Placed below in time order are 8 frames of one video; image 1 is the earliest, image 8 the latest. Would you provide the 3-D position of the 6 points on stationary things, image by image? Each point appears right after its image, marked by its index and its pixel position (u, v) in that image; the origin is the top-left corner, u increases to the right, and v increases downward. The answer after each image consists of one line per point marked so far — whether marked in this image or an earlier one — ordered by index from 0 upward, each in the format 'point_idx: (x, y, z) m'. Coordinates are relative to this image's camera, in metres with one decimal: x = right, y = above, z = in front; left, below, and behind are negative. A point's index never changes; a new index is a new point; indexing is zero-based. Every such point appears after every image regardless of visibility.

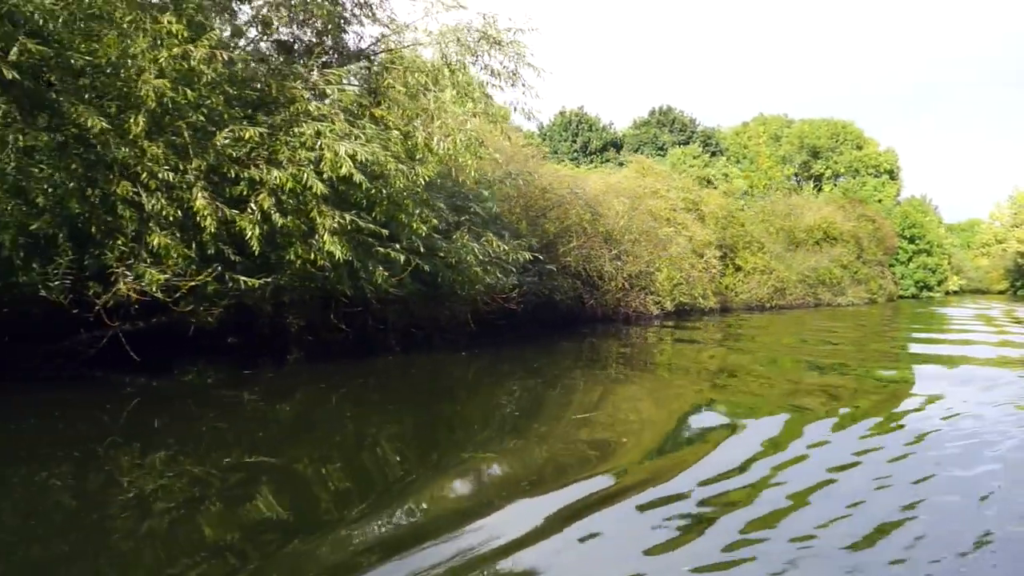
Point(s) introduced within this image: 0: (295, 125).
0: (-2.3, +1.8, +10.4) m
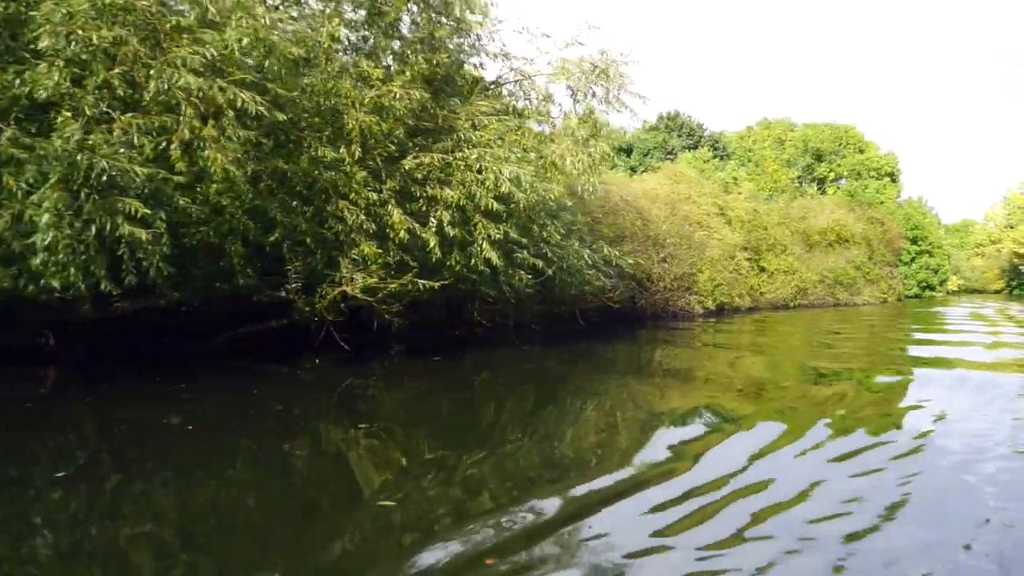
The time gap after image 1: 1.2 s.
0: (-0.7, +1.7, +12.3) m
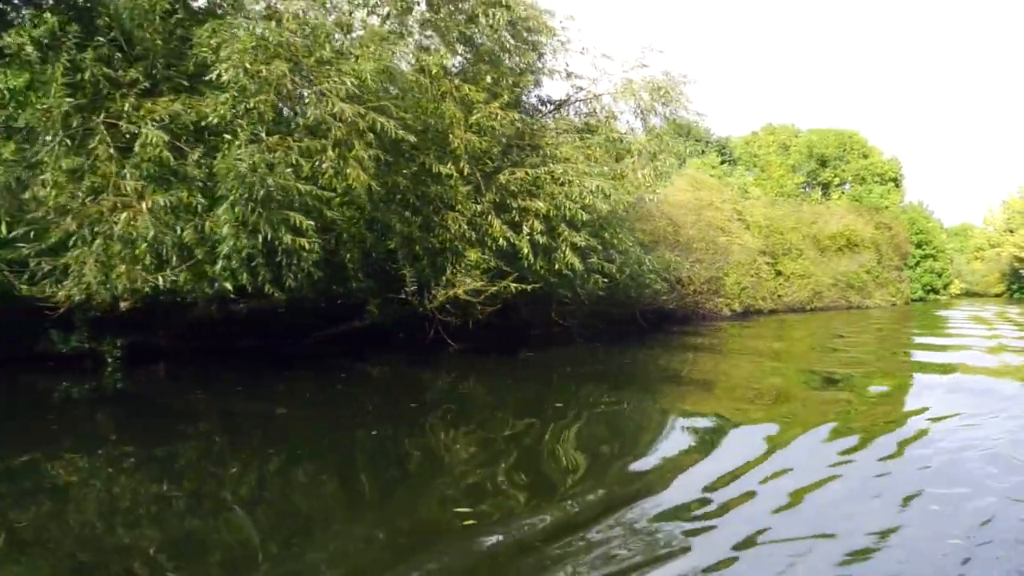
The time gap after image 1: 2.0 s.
0: (+0.5, +1.7, +13.5) m
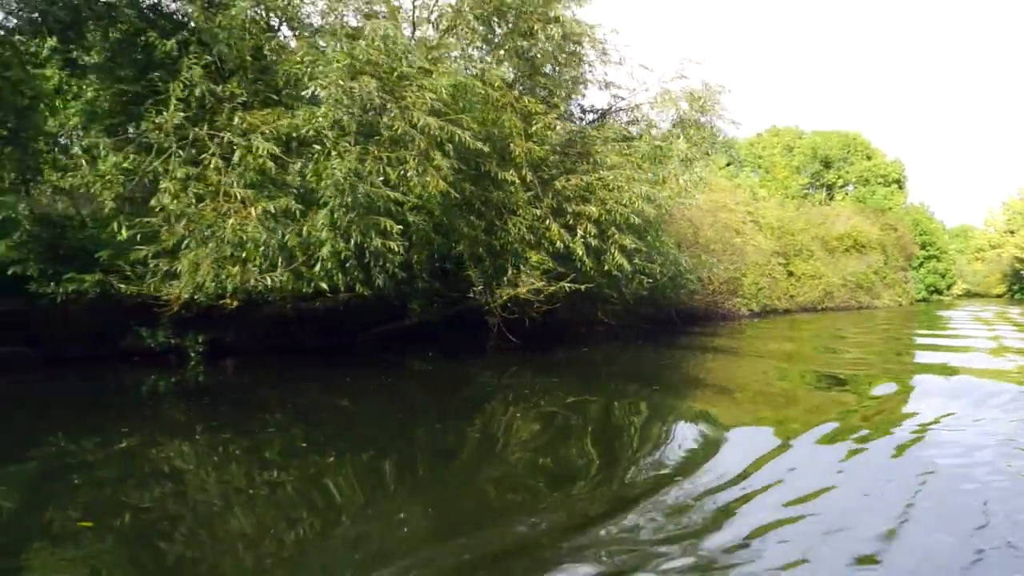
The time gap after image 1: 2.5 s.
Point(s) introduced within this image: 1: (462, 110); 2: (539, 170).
0: (+1.3, +1.7, +14.4) m
1: (-0.6, +2.2, +12.2) m
2: (+0.4, +1.6, +13.7) m
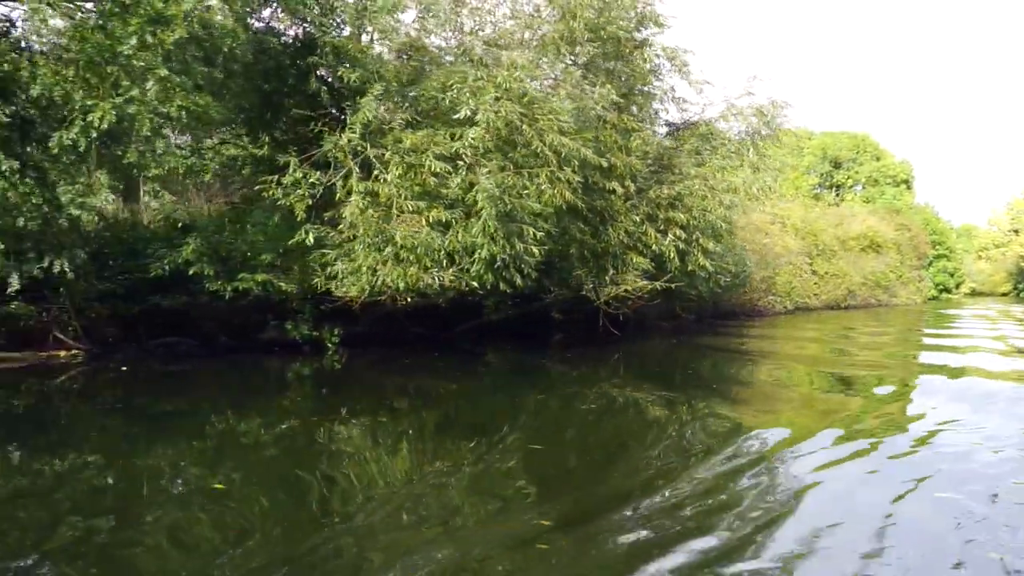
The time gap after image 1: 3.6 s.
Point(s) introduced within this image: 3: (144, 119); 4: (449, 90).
0: (+2.8, +1.7, +16.0) m
1: (+0.9, +2.2, +13.8) m
2: (+1.9, +1.7, +15.3) m
3: (-4.1, +1.9, +10.9) m
4: (-0.8, +2.6, +12.9) m
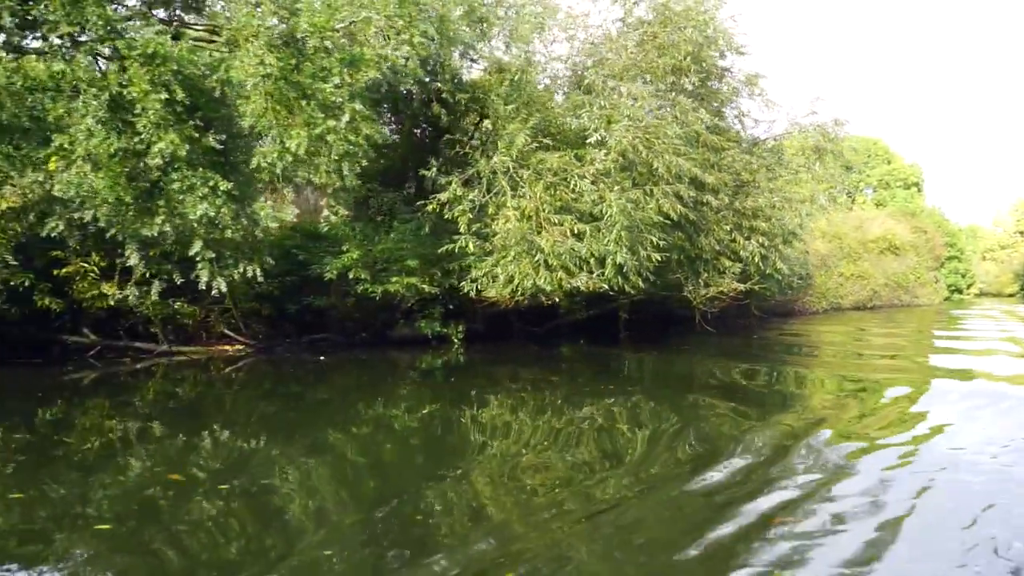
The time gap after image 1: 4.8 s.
0: (+4.6, +1.7, +17.9) m
1: (+2.7, +2.2, +15.7) m
2: (+3.7, +1.6, +17.2) m
3: (-2.3, +1.9, +12.8) m
4: (+1.0, +2.6, +14.8) m
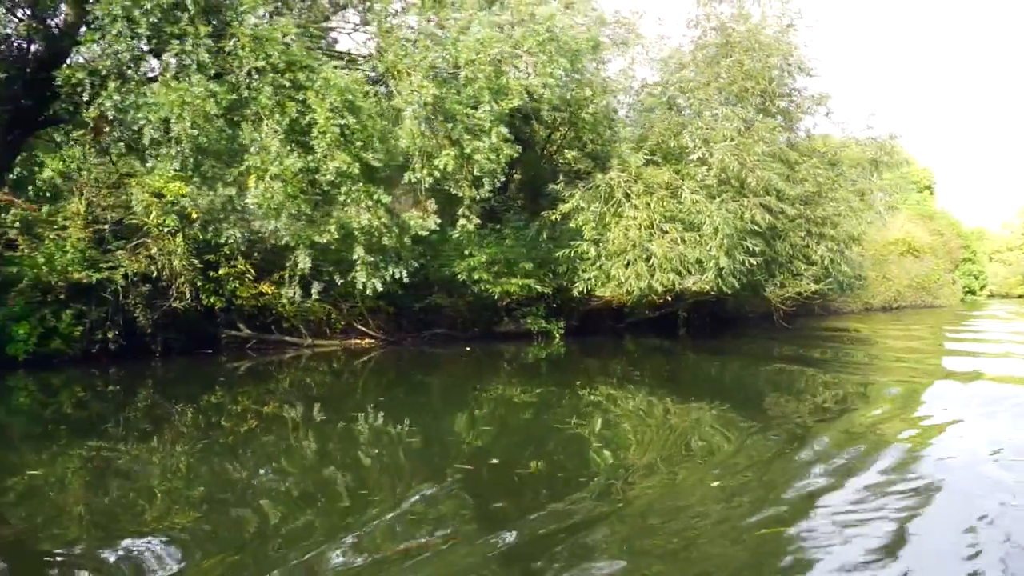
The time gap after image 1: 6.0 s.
0: (+6.4, +1.7, +19.7) m
1: (+4.5, +2.2, +17.6) m
2: (+5.6, +1.6, +19.1) m
3: (-0.5, +1.9, +14.6) m
4: (+2.8, +2.6, +16.6) m
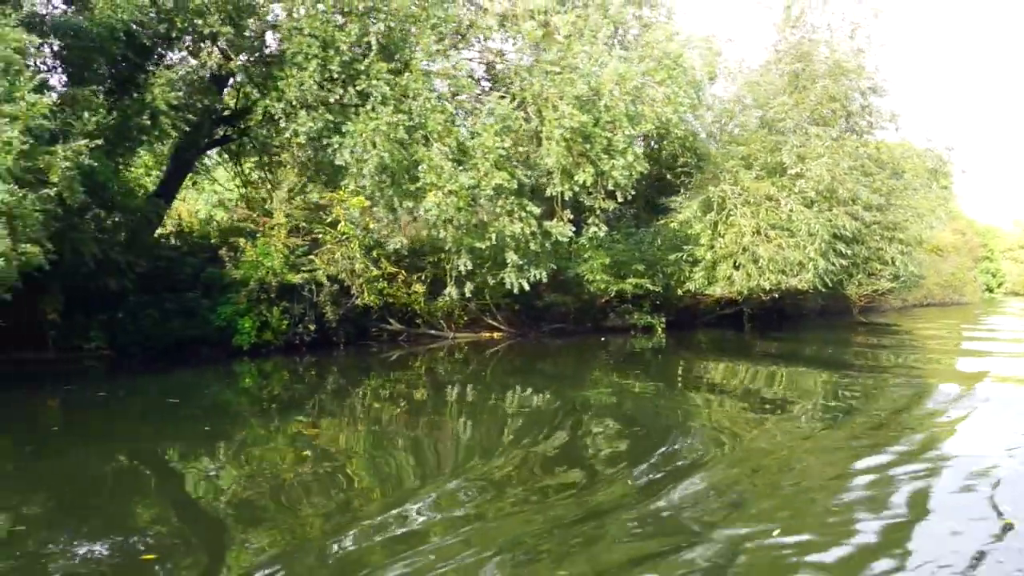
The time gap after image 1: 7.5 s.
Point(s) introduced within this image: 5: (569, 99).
0: (+8.7, +1.7, +22.0) m
1: (+6.8, +2.2, +19.8) m
2: (+7.8, +1.7, +21.3) m
3: (+1.8, +1.9, +16.9) m
4: (+5.0, +2.6, +18.9) m
5: (+0.9, +3.2, +16.4) m
